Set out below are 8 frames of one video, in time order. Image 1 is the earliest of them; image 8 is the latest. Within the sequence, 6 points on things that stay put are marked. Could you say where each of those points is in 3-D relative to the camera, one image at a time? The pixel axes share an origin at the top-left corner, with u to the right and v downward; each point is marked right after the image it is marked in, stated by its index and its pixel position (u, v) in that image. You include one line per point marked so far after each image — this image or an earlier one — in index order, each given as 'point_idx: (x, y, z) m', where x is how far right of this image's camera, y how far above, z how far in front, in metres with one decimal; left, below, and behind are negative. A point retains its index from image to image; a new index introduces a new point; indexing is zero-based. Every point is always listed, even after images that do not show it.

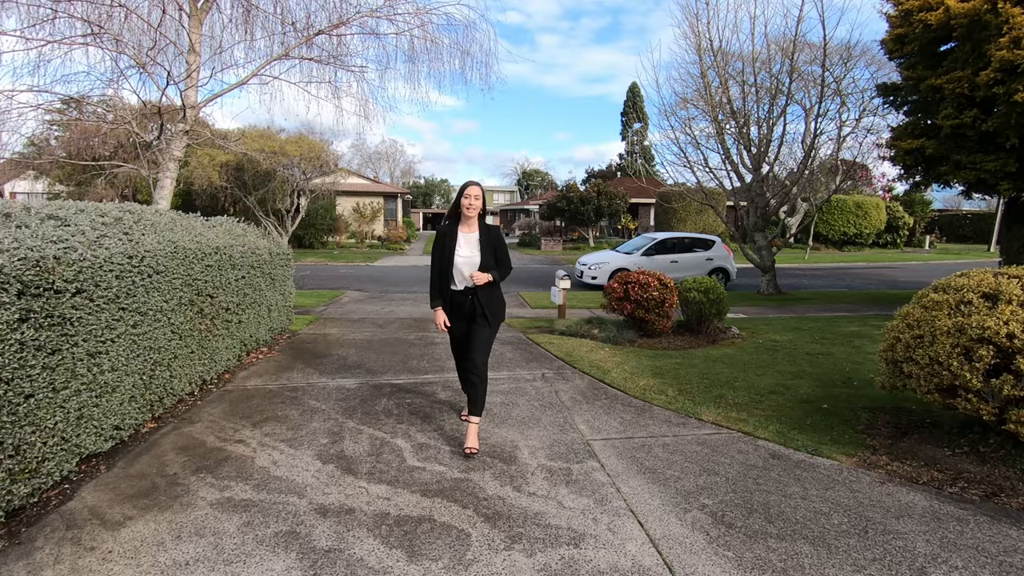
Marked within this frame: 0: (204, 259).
0: (-2.5, +0.2, +4.6) m
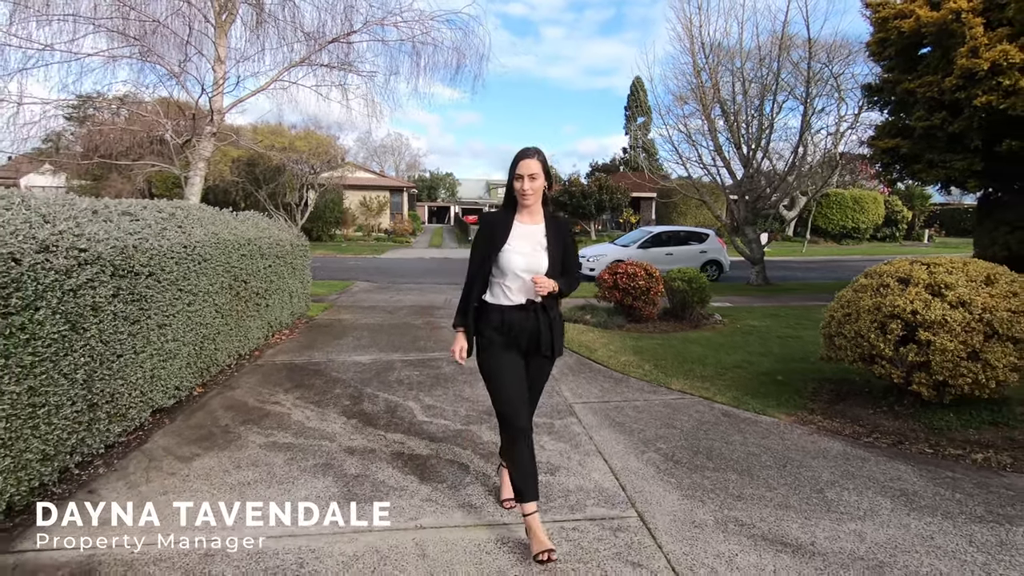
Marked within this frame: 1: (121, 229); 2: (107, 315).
0: (-2.6, +0.4, +5.2) m
1: (-2.5, +0.4, +3.6) m
2: (-2.3, -0.2, +3.1) m
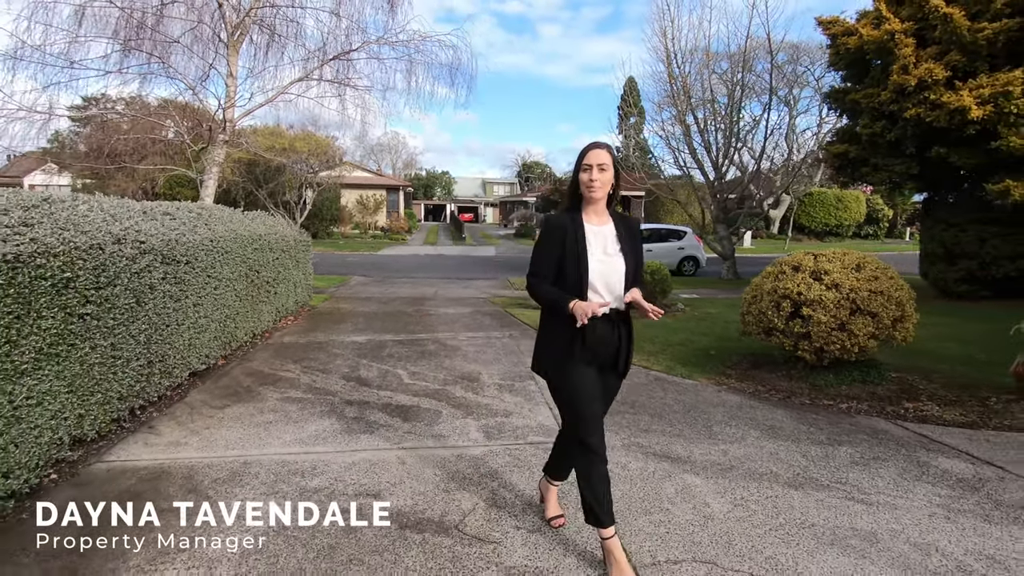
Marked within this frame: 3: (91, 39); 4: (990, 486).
0: (-2.9, +0.5, +6.1) m
1: (-2.8, +0.5, +4.4) m
2: (-2.6, 0.0, +4.0) m
3: (-5.5, +3.3, +7.2) m
4: (+2.6, -1.1, +3.0) m
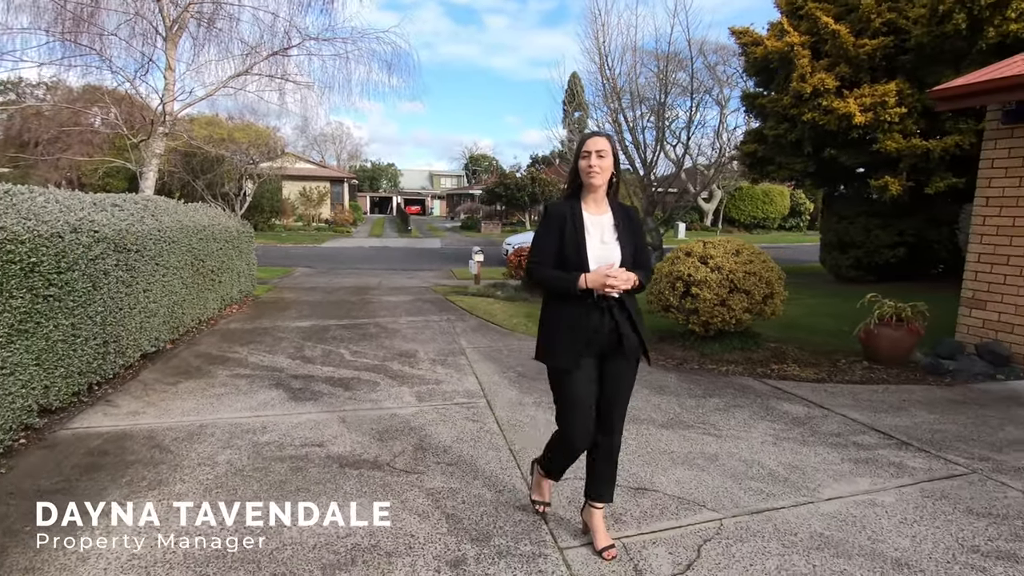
0: (-3.6, +0.6, +6.4) m
1: (-3.4, +0.6, +4.7) m
2: (-3.1, +0.1, +4.3) m
3: (-6.4, +3.4, +7.2) m
4: (+2.1, -0.9, +3.8) m
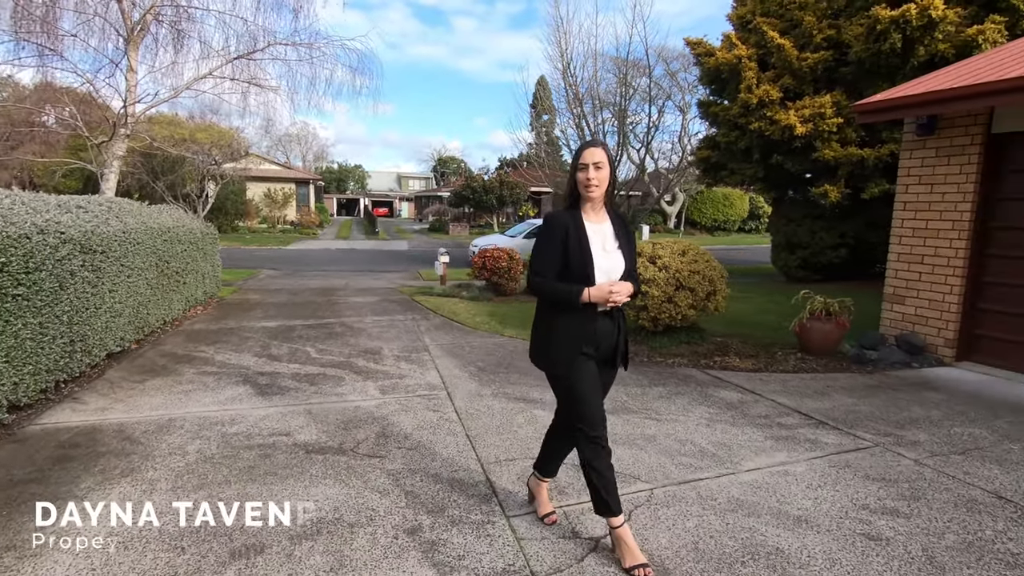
0: (-4.1, +0.6, +6.5) m
1: (-3.8, +0.6, +4.8) m
2: (-3.5, +0.1, +4.4) m
3: (-6.9, +3.4, +7.2) m
4: (+1.8, -0.9, +4.1) m
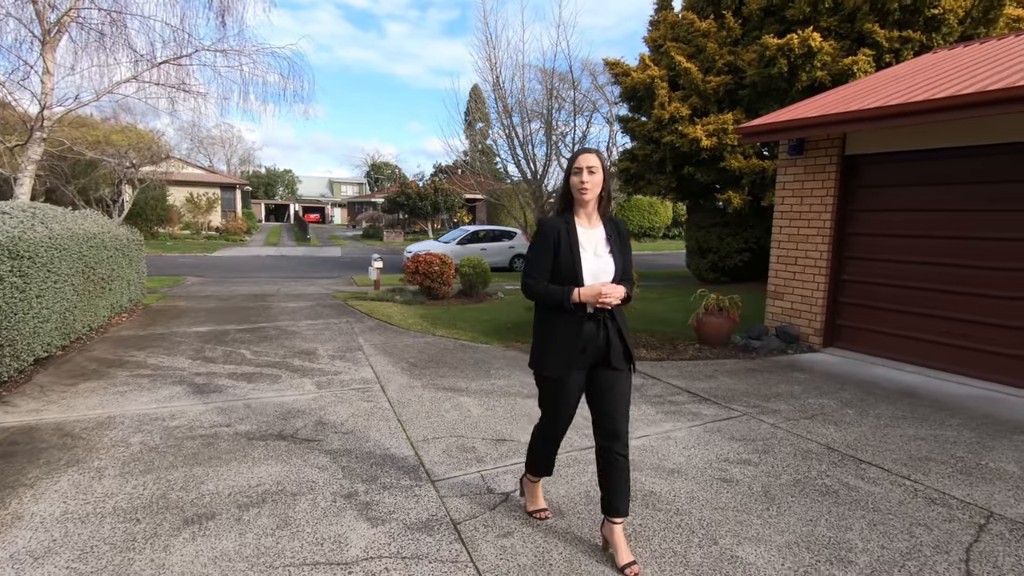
0: (-4.9, +0.5, +6.5) m
1: (-4.4, +0.6, +4.8) m
2: (-4.1, 0.0, +4.5) m
3: (-7.9, +3.2, +6.8) m
4: (+1.1, -0.9, +4.8) m
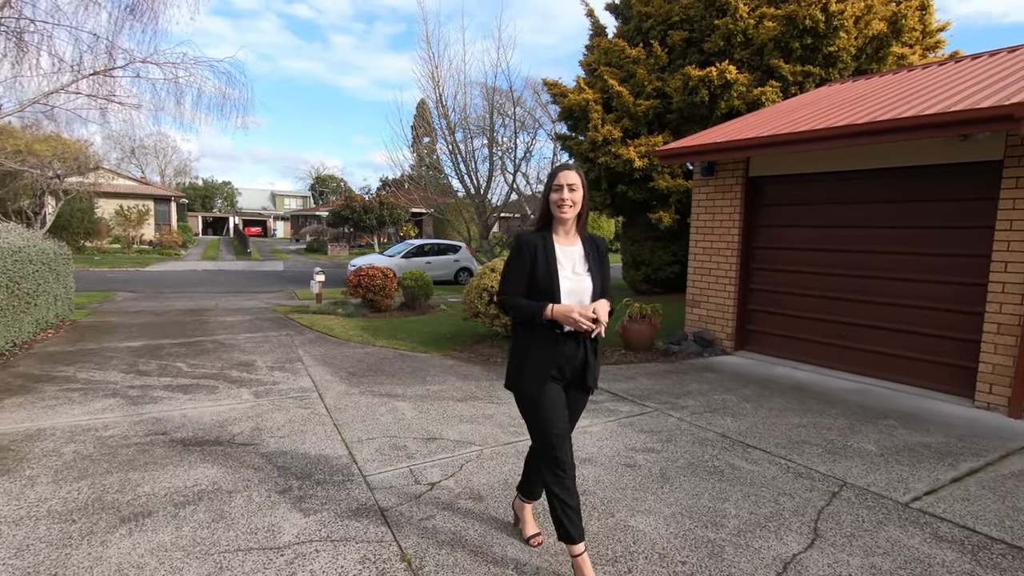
0: (-5.7, +0.4, +6.3) m
1: (-5.0, +0.4, +4.7) m
2: (-4.7, -0.1, +4.4) m
3: (-8.7, +3.0, +6.5) m
4: (+0.5, -0.9, +5.2) m
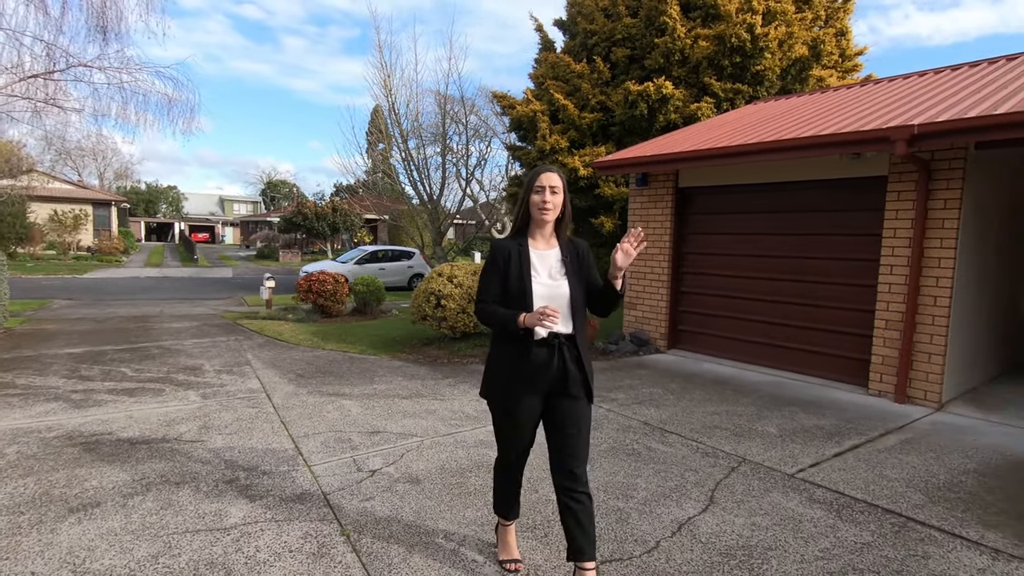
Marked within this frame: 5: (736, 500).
0: (-6.3, +0.3, +6.2) m
1: (-5.6, +0.4, +4.7) m
2: (-5.2, -0.1, +4.3) m
3: (-9.3, +3.0, +6.2) m
4: (0.0, -1.0, +5.5) m
5: (+1.3, -1.2, +3.1) m
